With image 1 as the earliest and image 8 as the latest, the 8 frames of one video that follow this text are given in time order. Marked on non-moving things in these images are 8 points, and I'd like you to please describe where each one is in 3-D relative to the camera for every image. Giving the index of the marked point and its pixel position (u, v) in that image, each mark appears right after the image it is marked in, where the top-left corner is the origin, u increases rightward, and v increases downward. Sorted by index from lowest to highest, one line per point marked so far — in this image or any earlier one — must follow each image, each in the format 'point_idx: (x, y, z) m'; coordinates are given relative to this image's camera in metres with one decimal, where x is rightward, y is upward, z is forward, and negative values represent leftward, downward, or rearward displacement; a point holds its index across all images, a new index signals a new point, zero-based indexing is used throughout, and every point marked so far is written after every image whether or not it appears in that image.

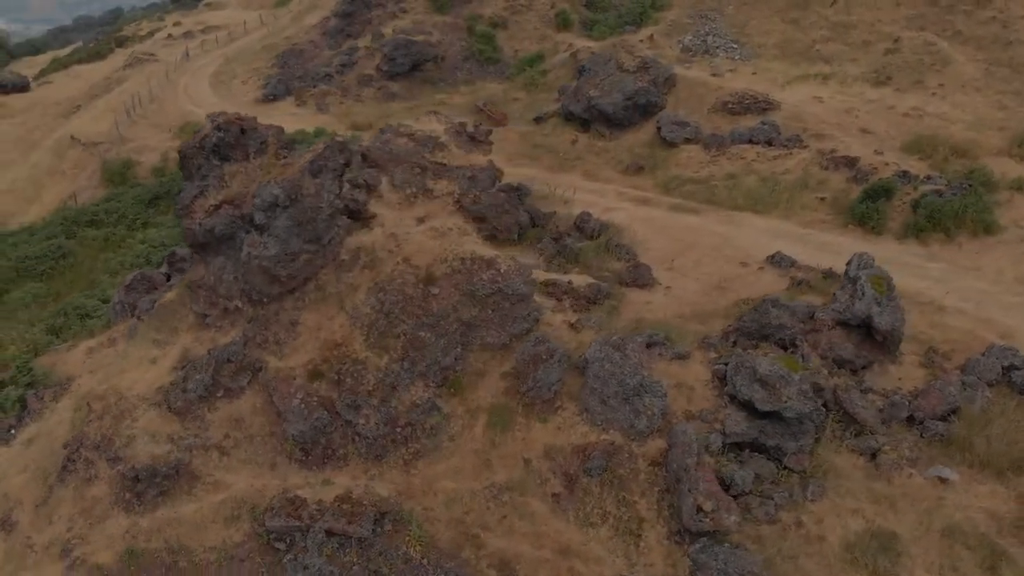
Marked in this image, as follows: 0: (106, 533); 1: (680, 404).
0: (-6.6, -4.0, +13.4) m
1: (+2.9, -2.0, +14.3) m
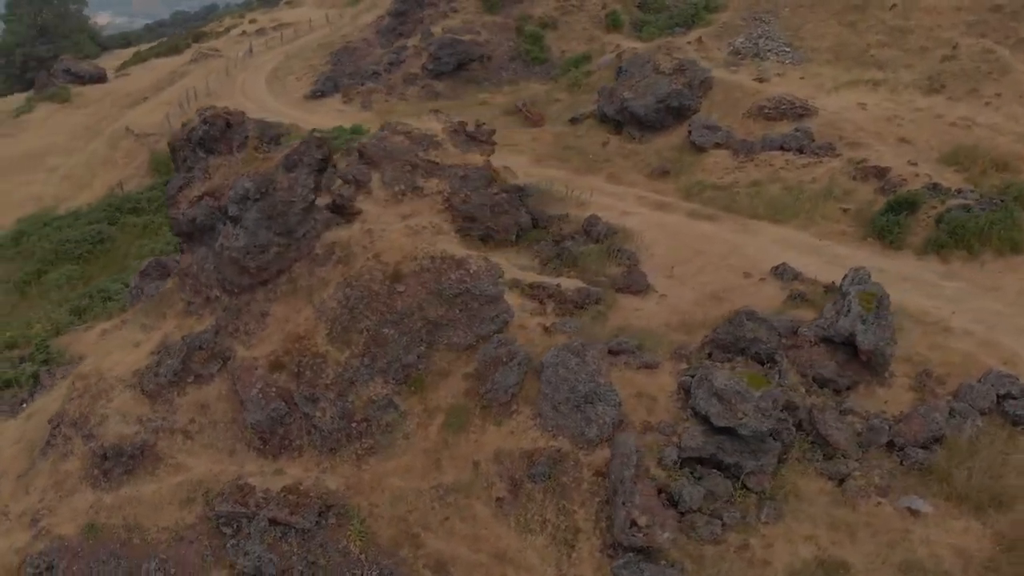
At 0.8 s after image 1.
0: (-7.5, -3.7, +14.0) m
1: (+2.1, -2.1, +13.9) m
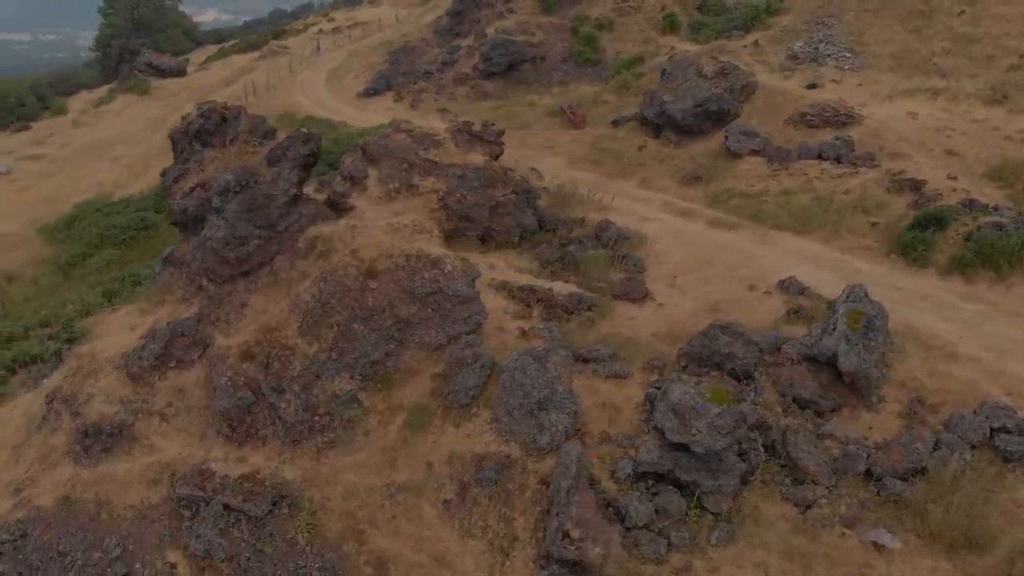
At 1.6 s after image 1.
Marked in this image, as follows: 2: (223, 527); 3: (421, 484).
0: (-8.2, -3.4, +14.7) m
1: (+1.4, -2.3, +13.6) m
2: (-4.7, -3.8, +13.3) m
3: (-1.4, -3.2, +13.3) m
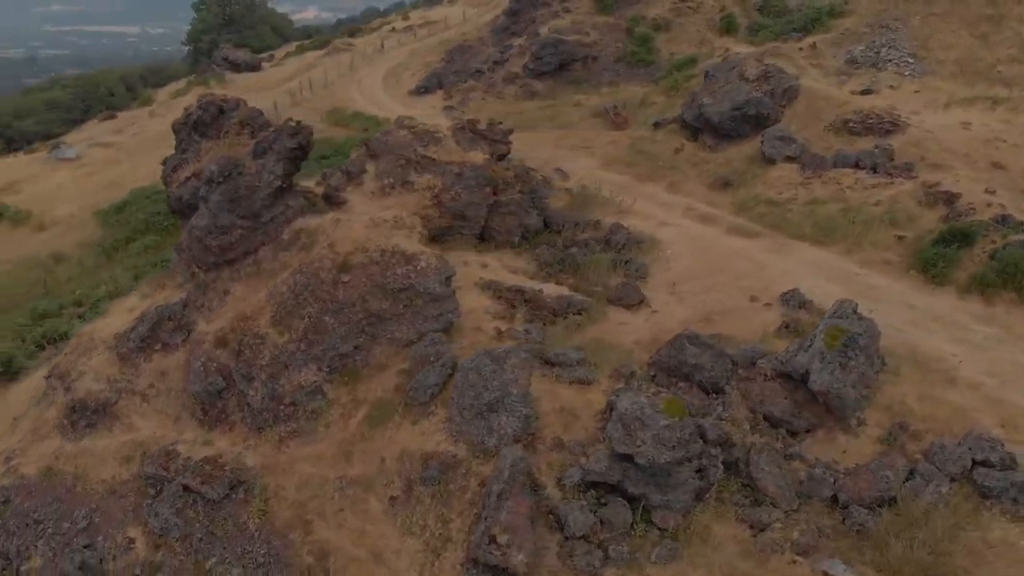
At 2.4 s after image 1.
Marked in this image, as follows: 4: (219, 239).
0: (-8.8, -3.0, +15.4) m
1: (+0.7, -2.3, +13.3) m
2: (-5.5, -3.6, +13.7) m
3: (-2.2, -3.1, +13.4) m
4: (-5.5, +0.9, +15.7) m
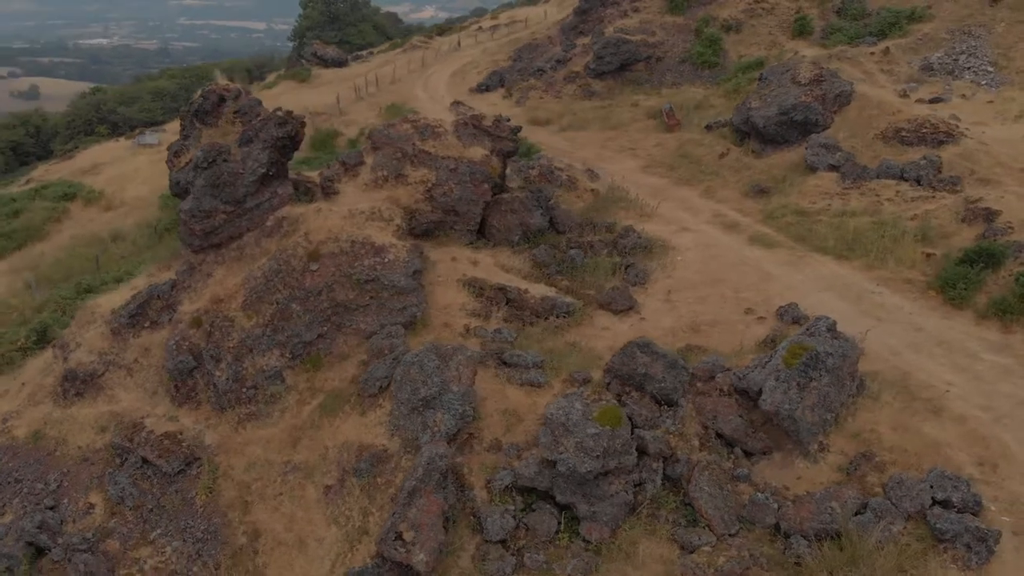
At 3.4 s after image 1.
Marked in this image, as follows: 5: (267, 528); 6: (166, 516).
0: (-9.5, -2.5, +16.3) m
1: (-0.3, -2.3, +13.1) m
2: (-6.4, -3.3, +14.2) m
3: (-3.2, -2.9, +13.5) m
4: (-6.0, +1.3, +16.2) m
5: (-3.8, -3.8, +12.9) m
6: (-5.7, -3.8, +13.6) m
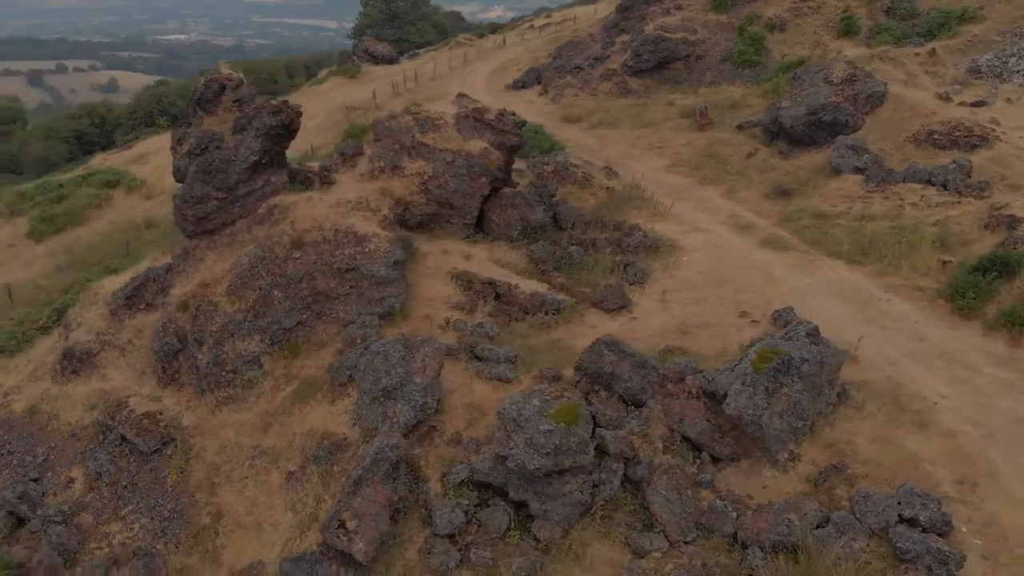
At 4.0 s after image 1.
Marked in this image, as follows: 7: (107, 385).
0: (-9.8, -2.1, +16.9) m
1: (-0.9, -2.2, +12.9) m
2: (-7.0, -2.9, +14.5) m
3: (-3.8, -2.7, +13.6) m
4: (-6.2, +1.6, +16.5) m
5: (-4.5, -3.5, +13.1) m
6: (-6.3, -3.5, +13.9) m
7: (-7.8, -1.9, +16.0) m
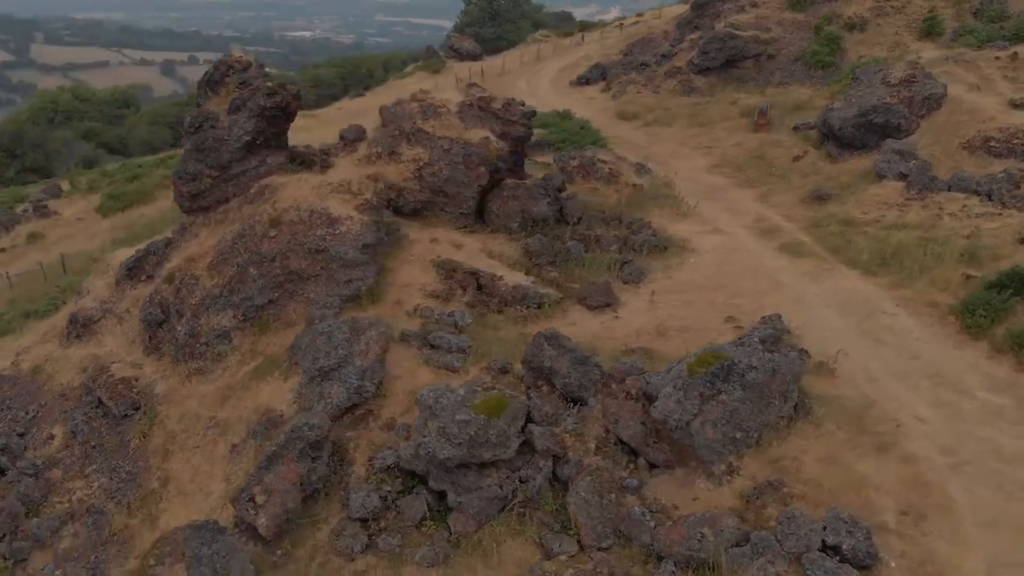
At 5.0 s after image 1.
0: (-10.2, -1.4, +17.9) m
1: (-1.9, -1.9, +12.8) m
2: (-7.7, -2.4, +15.2) m
3: (-4.7, -2.3, +13.8) m
4: (-6.4, +2.1, +17.0) m
5: (-5.5, -3.1, +13.4) m
6: (-7.2, -2.9, +14.5) m
7: (-8.3, -1.3, +16.8) m
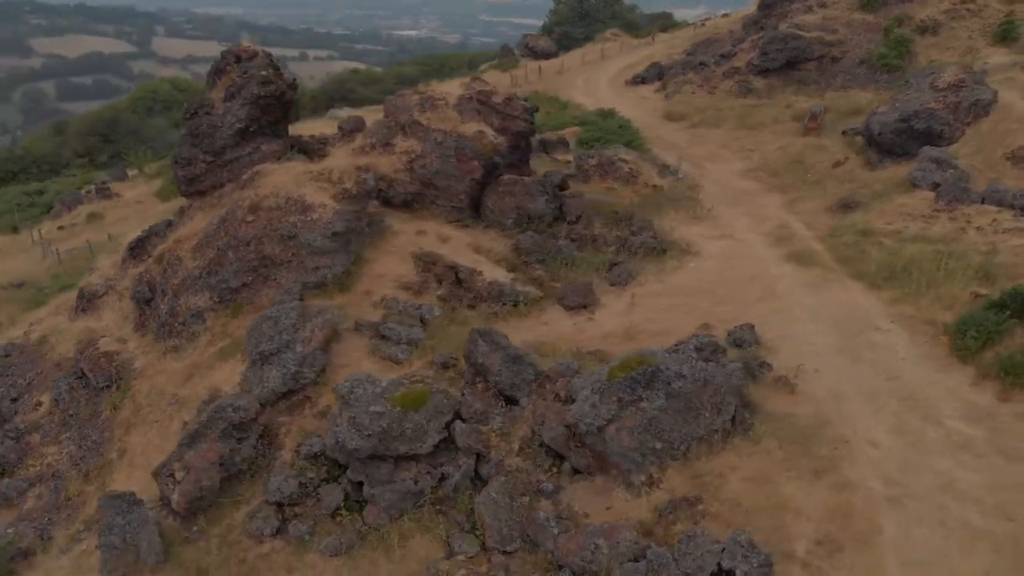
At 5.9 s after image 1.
0: (-10.5, -0.8, +18.8) m
1: (-2.8, -1.7, +12.9) m
2: (-8.4, -1.9, +15.8) m
3: (-5.6, -2.0, +14.2) m
4: (-6.7, +2.5, +17.5) m
5: (-6.4, -2.7, +13.8) m
6: (-7.9, -2.5, +15.1) m
7: (-8.8, -0.8, +17.5) m
